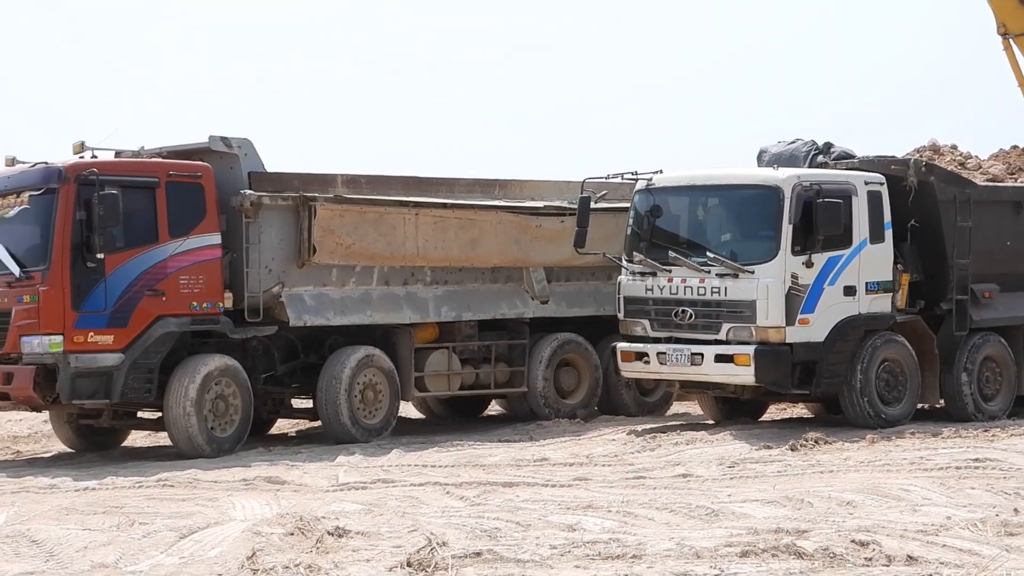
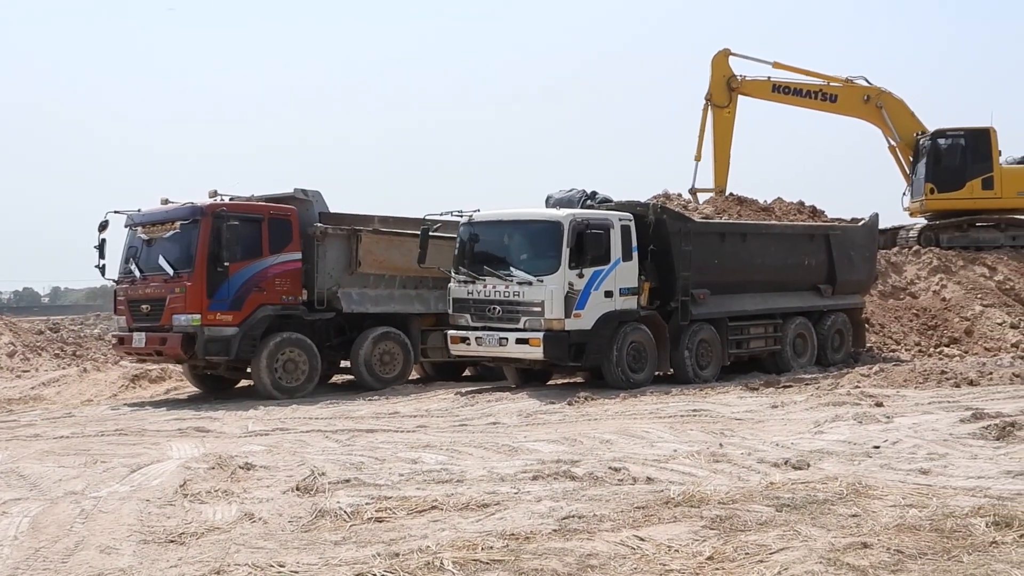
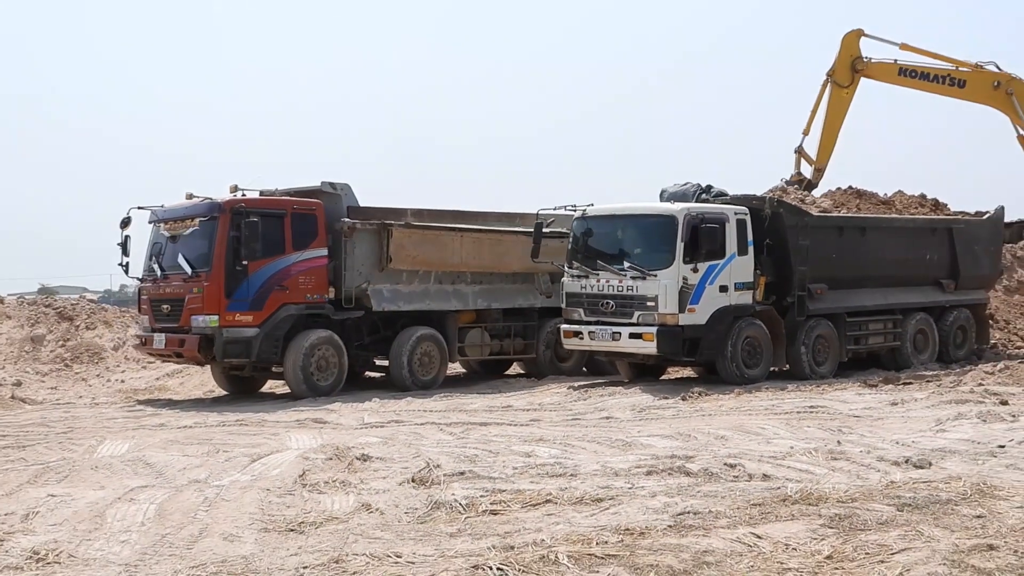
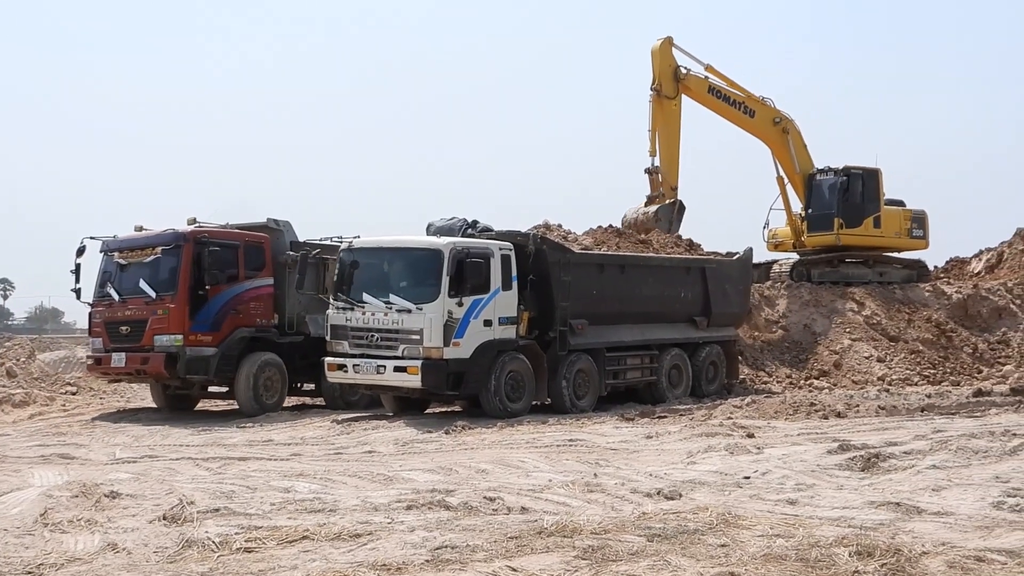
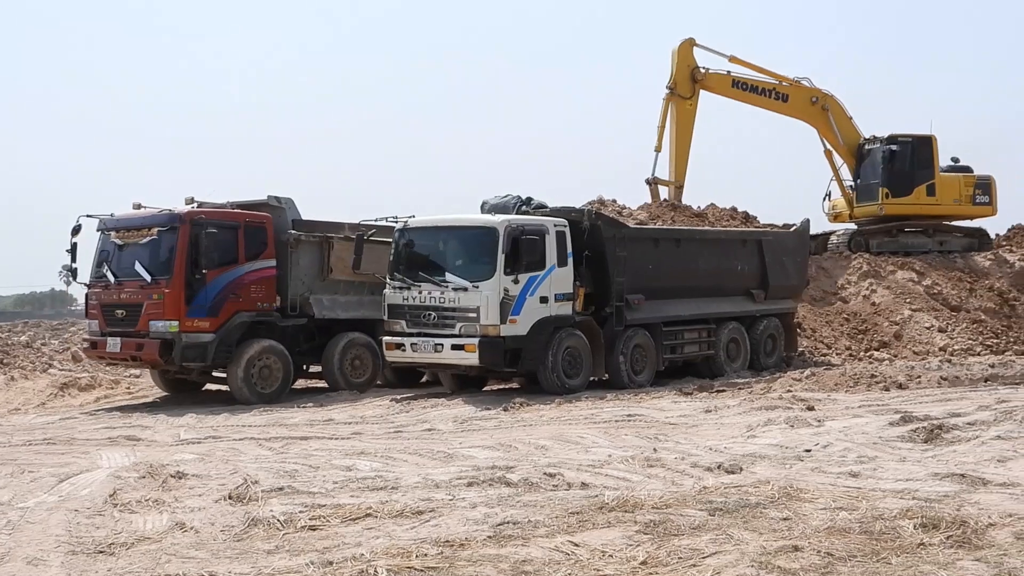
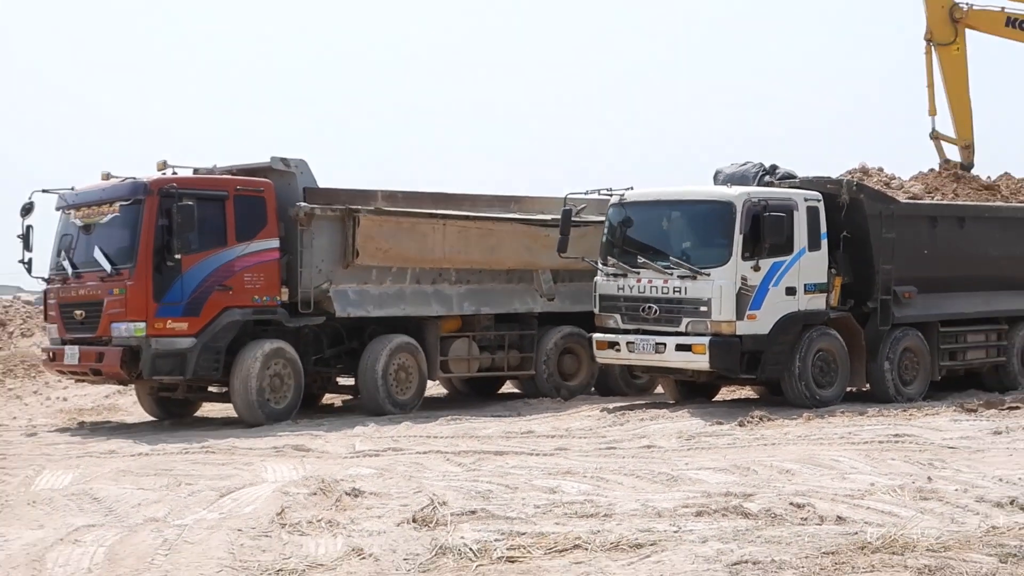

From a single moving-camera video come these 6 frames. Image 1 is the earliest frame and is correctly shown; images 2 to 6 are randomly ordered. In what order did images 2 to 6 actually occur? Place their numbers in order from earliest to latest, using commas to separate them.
6, 3, 2, 5, 4
